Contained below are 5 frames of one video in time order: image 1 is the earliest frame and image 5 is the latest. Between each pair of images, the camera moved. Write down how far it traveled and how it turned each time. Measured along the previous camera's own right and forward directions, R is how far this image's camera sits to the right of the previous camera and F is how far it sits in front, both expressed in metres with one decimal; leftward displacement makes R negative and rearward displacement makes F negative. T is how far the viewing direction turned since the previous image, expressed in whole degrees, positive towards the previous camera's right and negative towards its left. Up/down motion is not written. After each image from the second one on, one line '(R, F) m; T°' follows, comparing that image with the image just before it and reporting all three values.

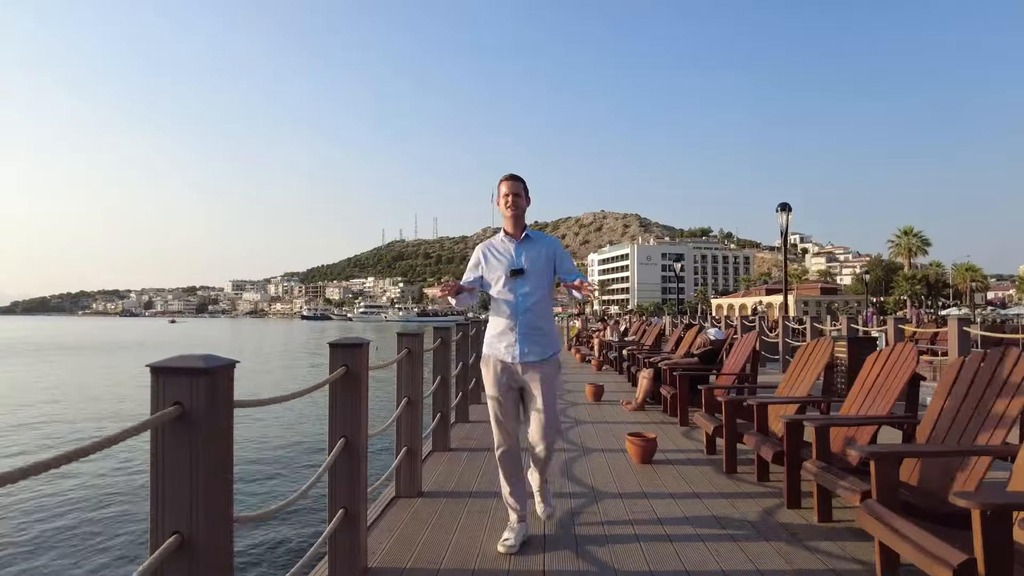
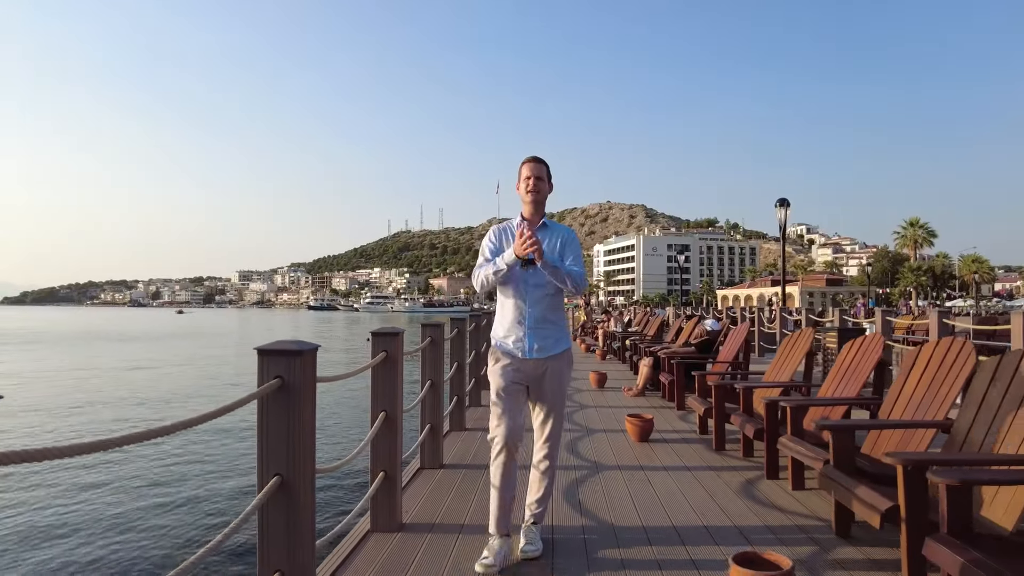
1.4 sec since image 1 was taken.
(0.0, -0.4) m; 0°
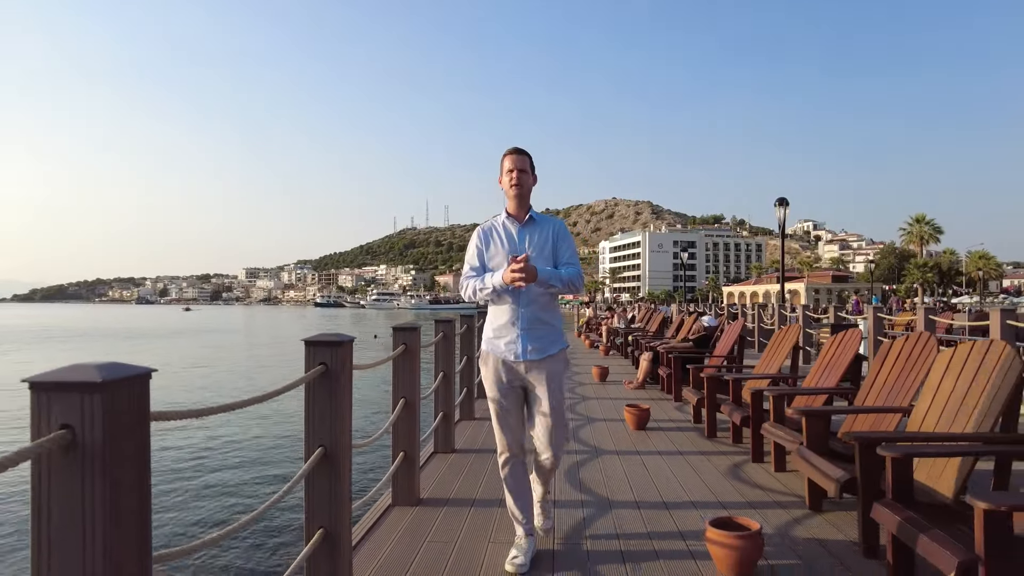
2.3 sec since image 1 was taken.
(+0.1, +0.8) m; -1°
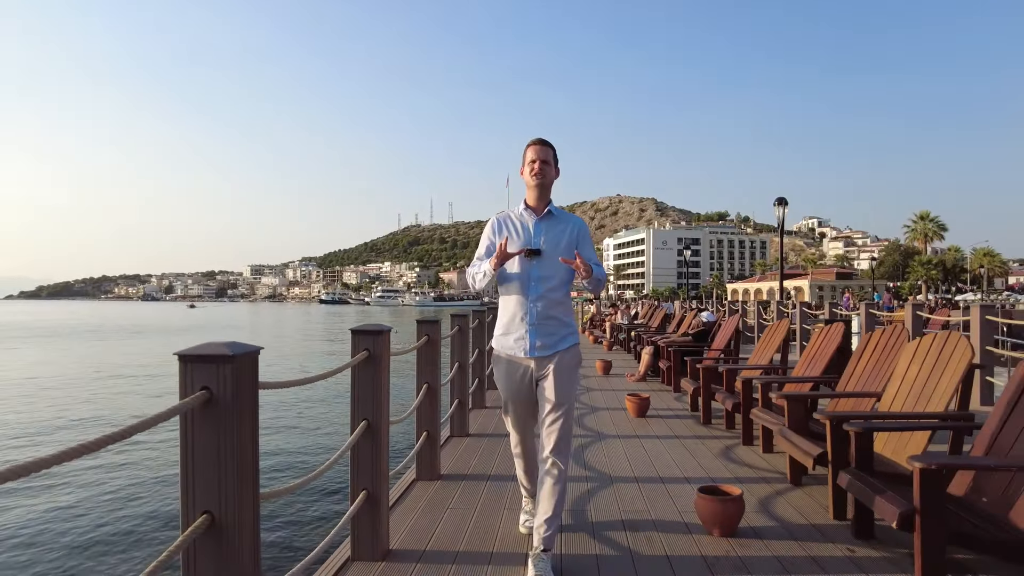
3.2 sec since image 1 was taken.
(0.0, -0.4) m; 0°
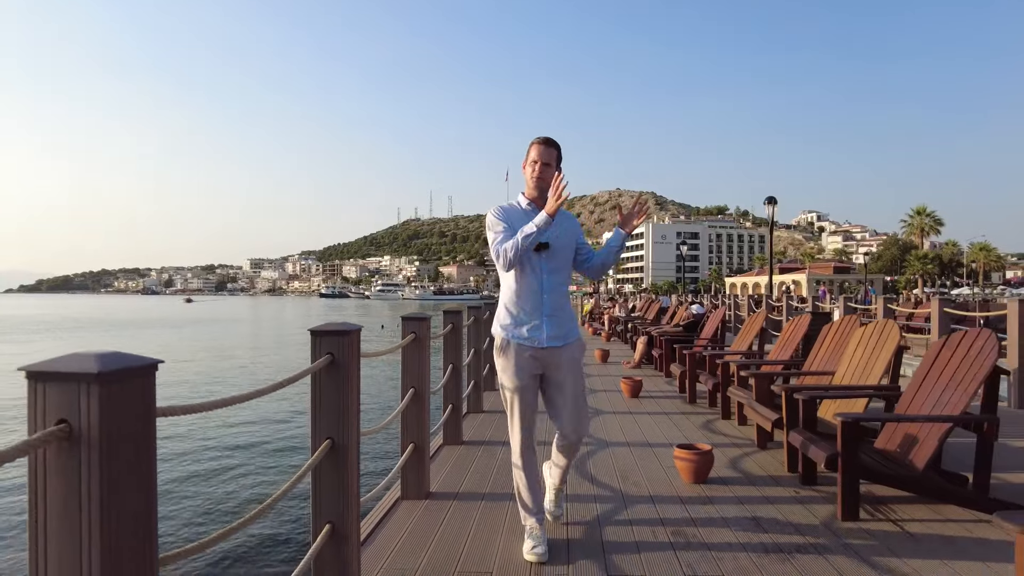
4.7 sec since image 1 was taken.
(-0.1, -0.7) m; 0°
